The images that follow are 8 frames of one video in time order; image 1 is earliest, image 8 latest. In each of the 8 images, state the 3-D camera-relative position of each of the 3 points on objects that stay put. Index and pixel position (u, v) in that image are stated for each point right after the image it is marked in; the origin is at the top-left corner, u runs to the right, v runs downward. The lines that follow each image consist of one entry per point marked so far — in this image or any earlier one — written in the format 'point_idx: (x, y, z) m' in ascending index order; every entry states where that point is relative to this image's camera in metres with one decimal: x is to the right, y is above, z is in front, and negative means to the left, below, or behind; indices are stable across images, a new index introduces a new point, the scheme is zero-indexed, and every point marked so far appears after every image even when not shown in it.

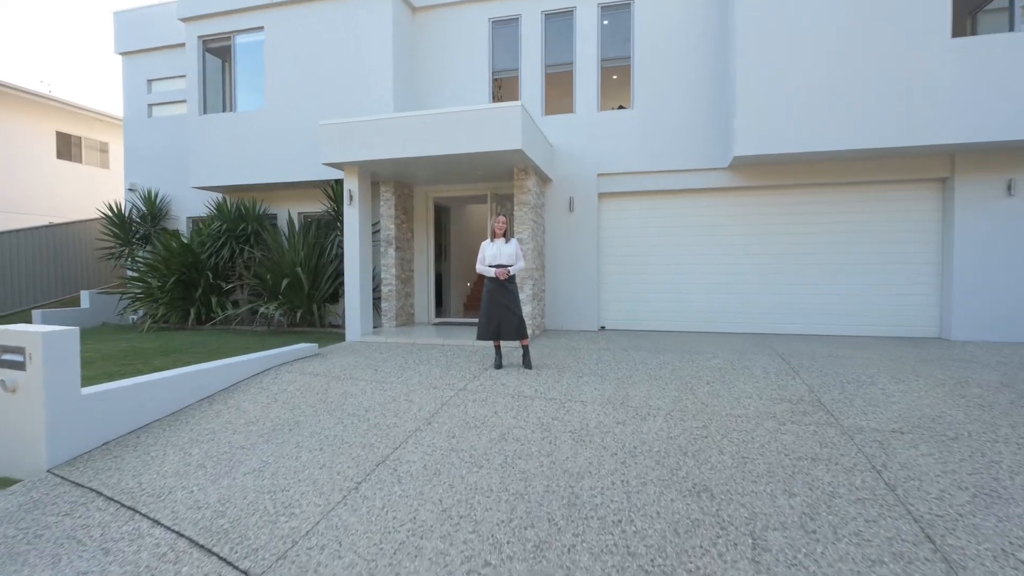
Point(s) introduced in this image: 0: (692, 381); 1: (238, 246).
0: (+1.7, -0.9, +4.7) m
1: (-5.0, +0.8, +9.0) m
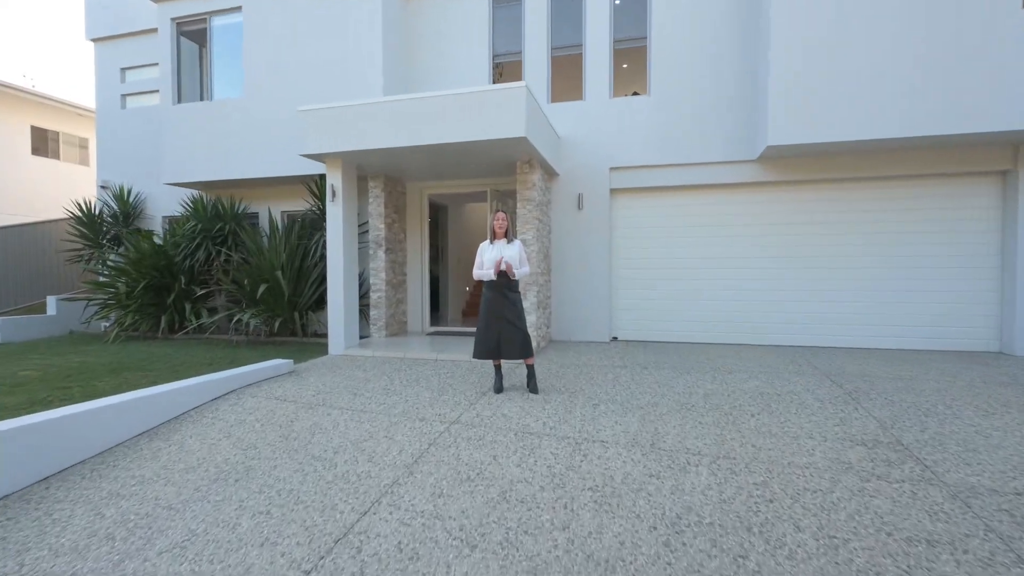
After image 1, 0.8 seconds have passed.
0: (+1.8, -1.0, +3.9) m
1: (-5.0, +0.7, +8.2) m
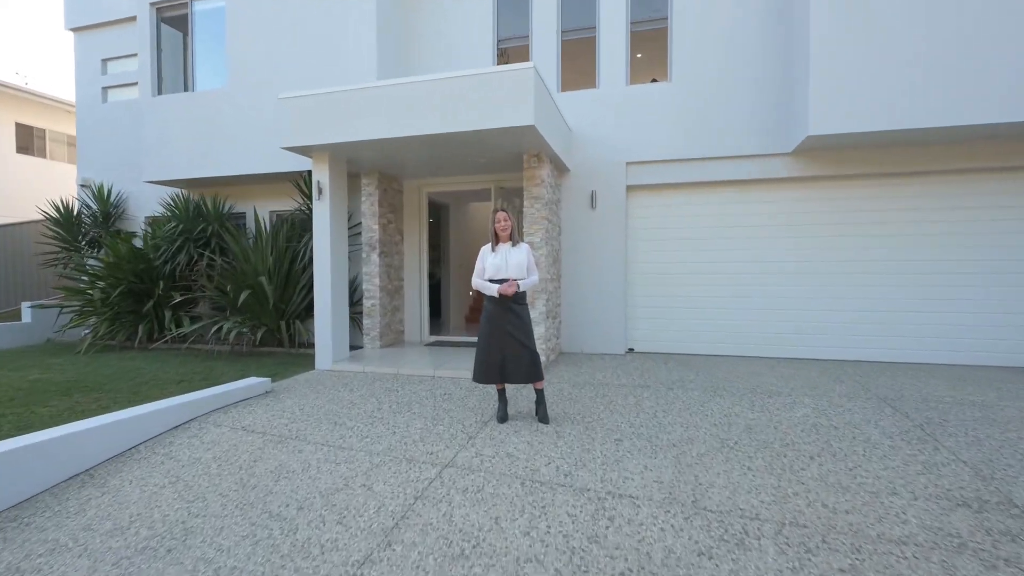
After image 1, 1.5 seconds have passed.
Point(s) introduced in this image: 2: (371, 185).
0: (+1.8, -1.1, +3.2) m
1: (-4.9, +0.6, +7.6) m
2: (-2.0, +1.5, +6.9) m
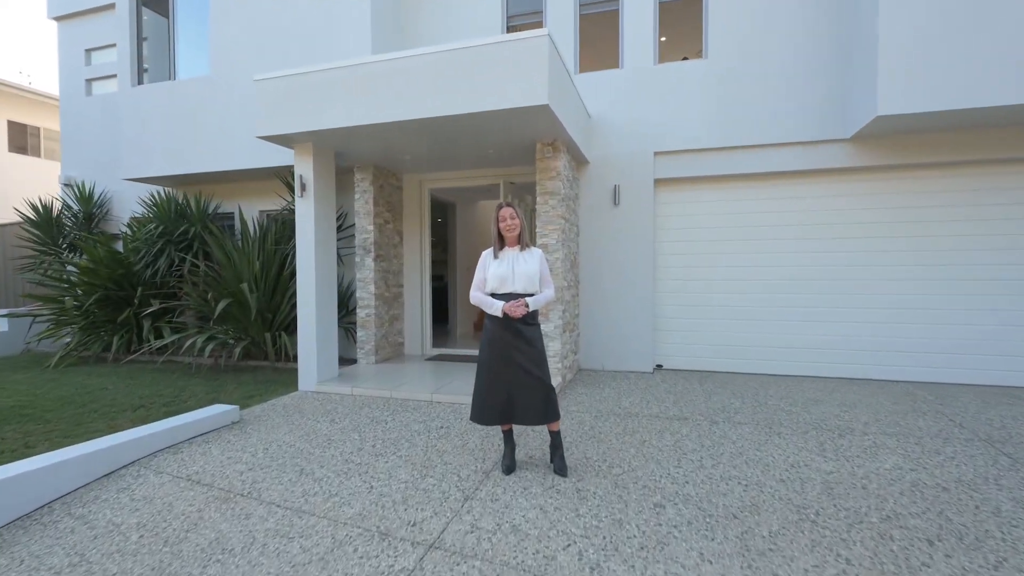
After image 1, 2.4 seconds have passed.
0: (+1.8, -1.2, +2.4) m
1: (-4.7, +0.5, +7.0) m
2: (-1.8, +1.4, +6.2) m
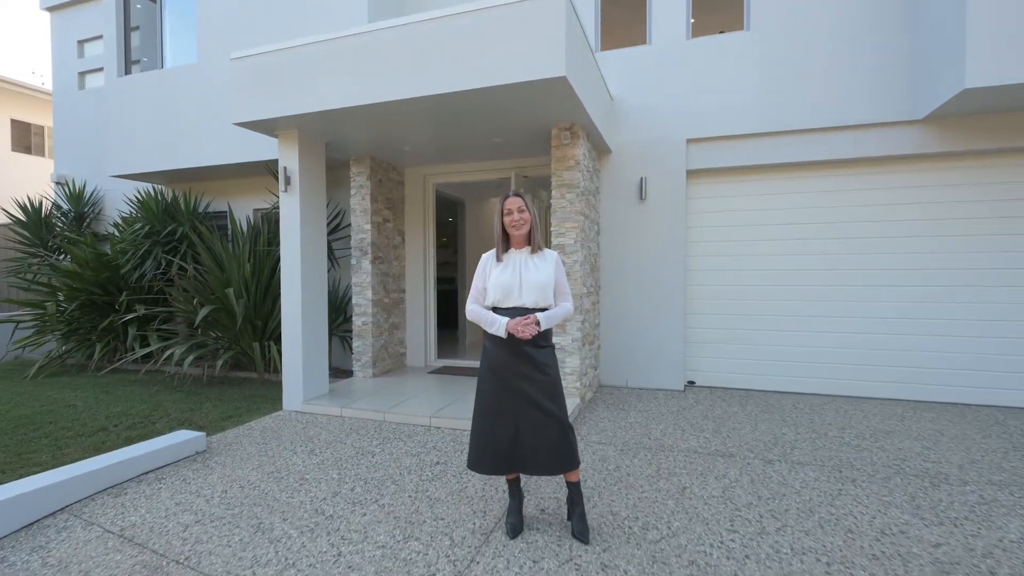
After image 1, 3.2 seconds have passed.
0: (+1.8, -1.2, +1.6) m
1: (-4.6, +0.4, +6.5) m
2: (-1.7, +1.3, +5.6) m
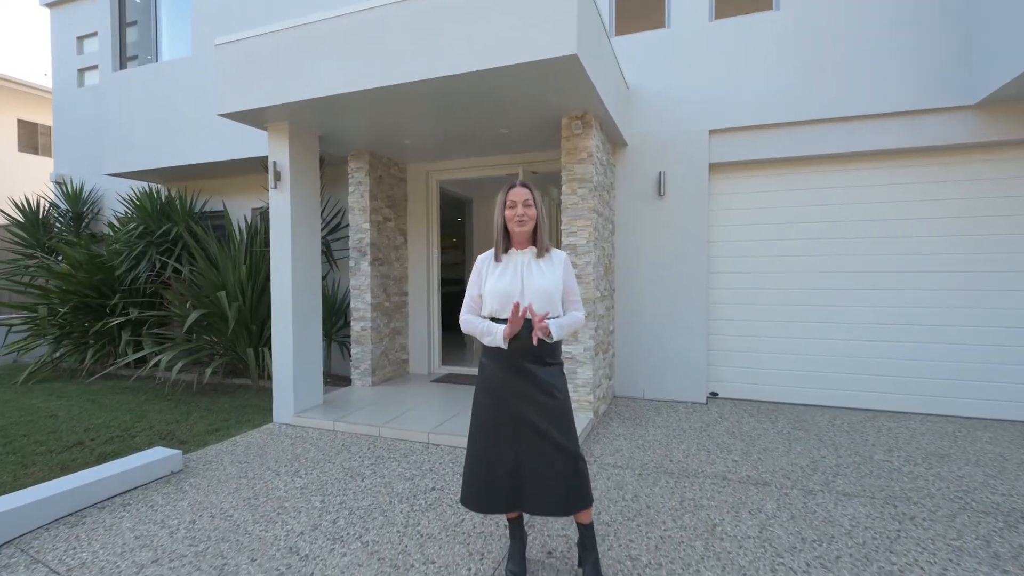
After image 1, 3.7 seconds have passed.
0: (+1.8, -1.3, +1.2) m
1: (-4.5, +0.4, +6.2) m
2: (-1.6, +1.3, +5.3) m
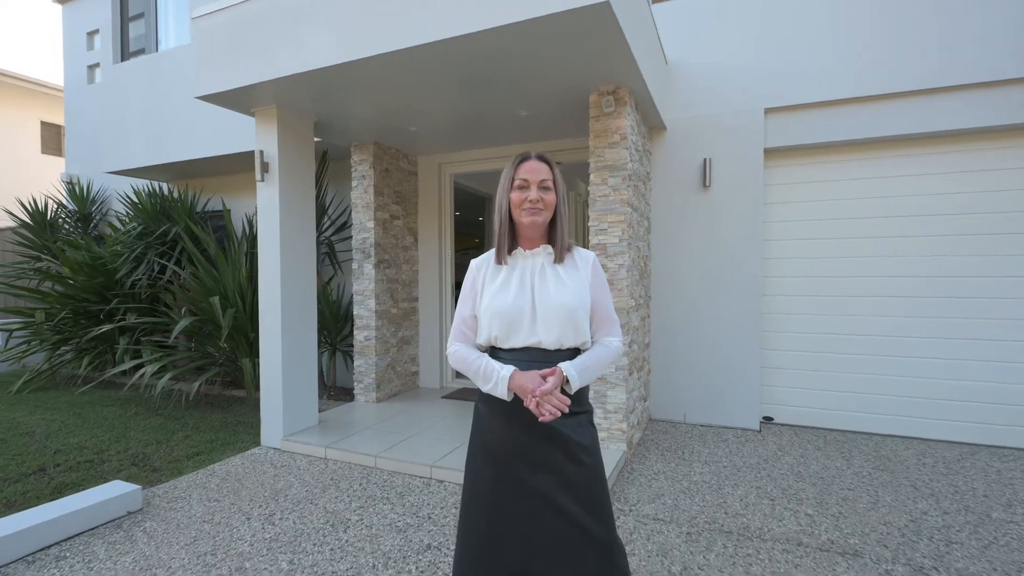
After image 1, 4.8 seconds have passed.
0: (+1.8, -1.3, +0.5) m
1: (-4.2, +0.3, +5.8) m
2: (-1.4, +1.2, +4.7) m
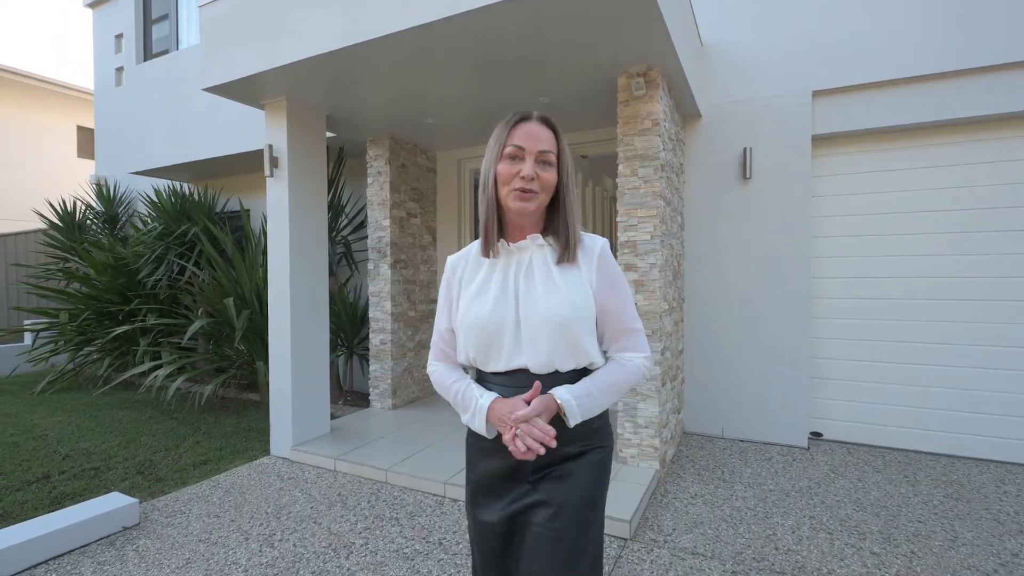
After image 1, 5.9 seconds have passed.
0: (+1.8, -1.3, +0.2) m
1: (-3.9, +0.3, +5.8) m
2: (-1.2, +1.2, +4.5) m
